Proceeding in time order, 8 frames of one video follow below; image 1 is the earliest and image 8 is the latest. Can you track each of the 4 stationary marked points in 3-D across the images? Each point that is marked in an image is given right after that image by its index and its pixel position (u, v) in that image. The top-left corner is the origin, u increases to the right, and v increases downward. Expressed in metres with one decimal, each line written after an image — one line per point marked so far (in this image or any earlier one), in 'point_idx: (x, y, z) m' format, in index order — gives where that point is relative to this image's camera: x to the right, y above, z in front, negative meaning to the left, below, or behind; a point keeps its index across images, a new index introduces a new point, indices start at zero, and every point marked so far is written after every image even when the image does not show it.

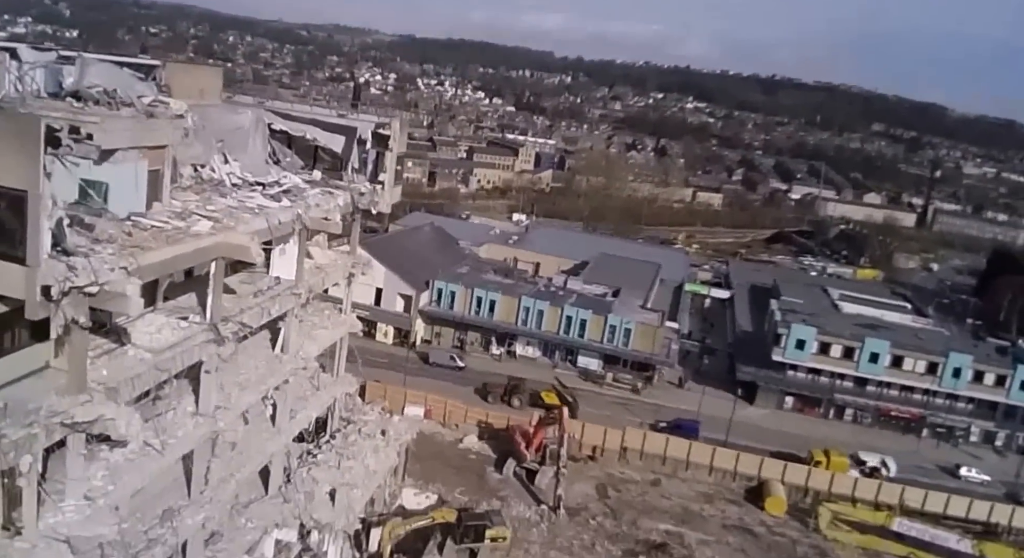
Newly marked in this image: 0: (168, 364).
0: (-7.4, -1.8, +18.2) m
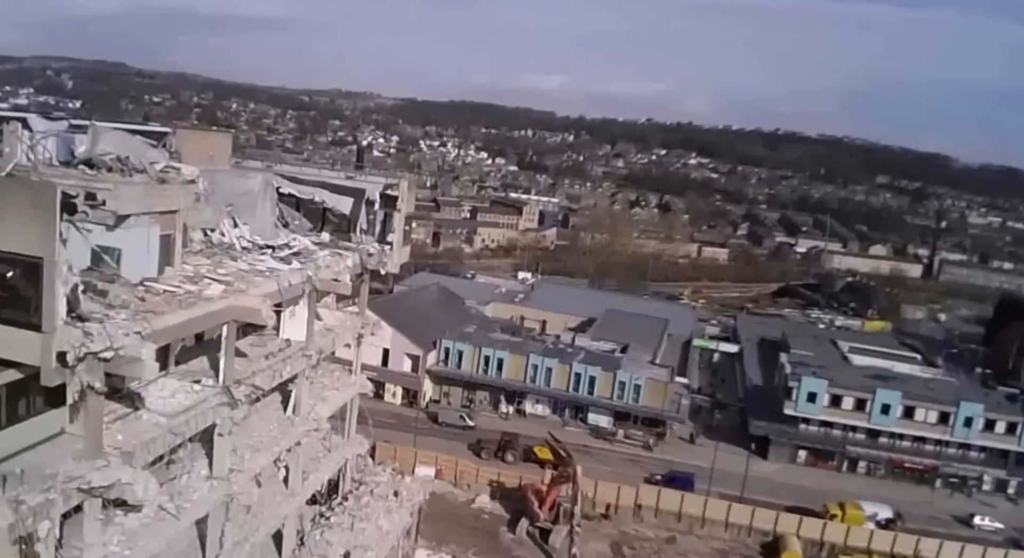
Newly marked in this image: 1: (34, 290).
0: (-7.1, -3.2, +18.4) m
1: (-8.3, -0.2, +14.9) m
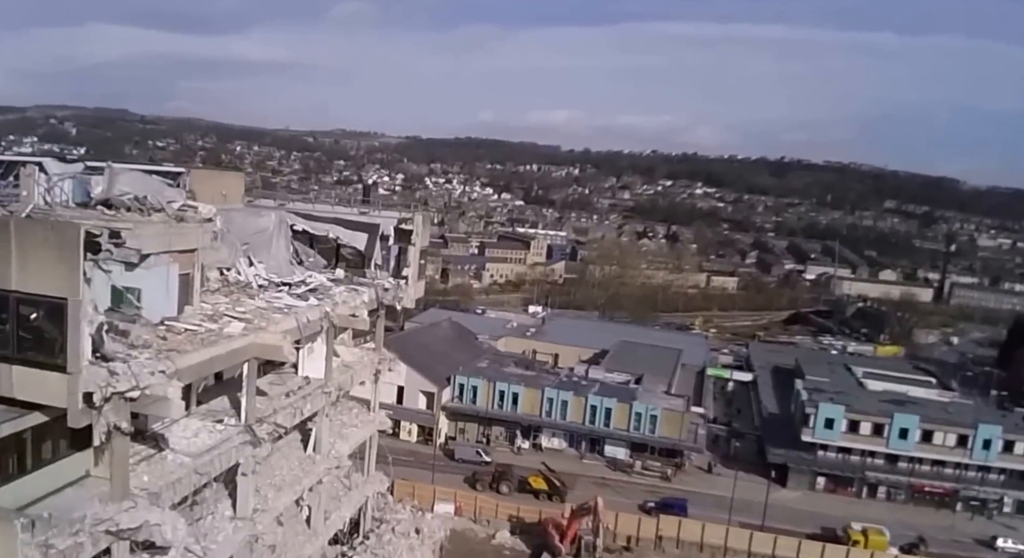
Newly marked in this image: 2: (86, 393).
0: (-6.6, -4.1, +18.3) m
1: (-7.9, -1.0, +15.0) m
2: (-7.4, -2.0, +15.2) m
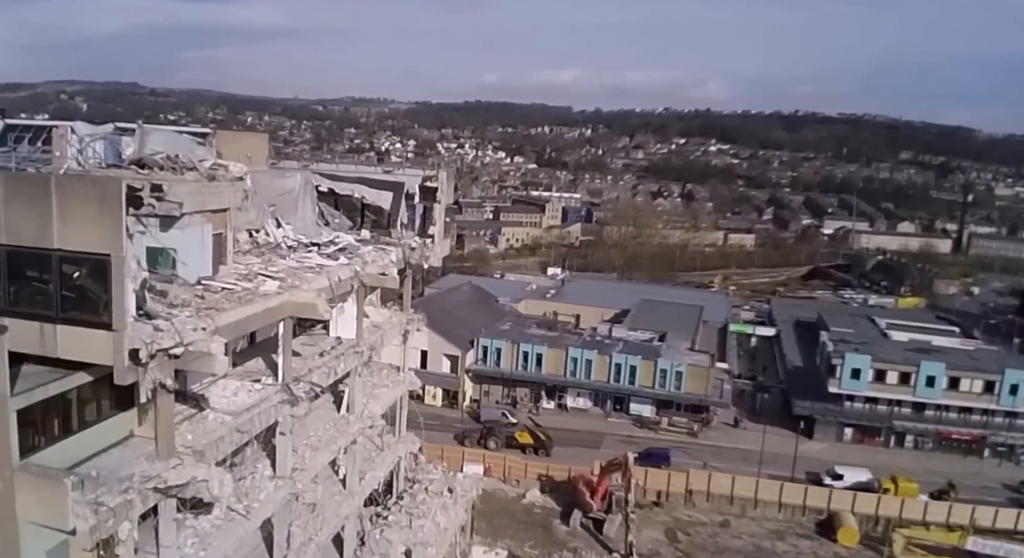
0: (-5.7, -3.2, +18.4) m
1: (-7.1, -0.2, +15.0) m
2: (-6.7, -1.3, +15.2) m
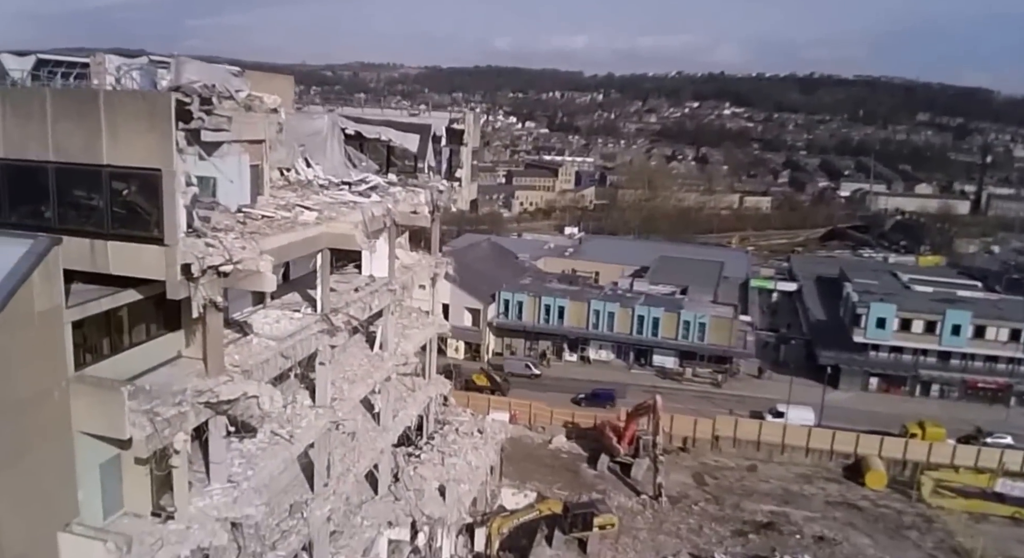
0: (-4.8, -1.5, +18.4) m
1: (-6.2, +1.3, +14.9) m
2: (-5.8, +0.3, +15.2) m
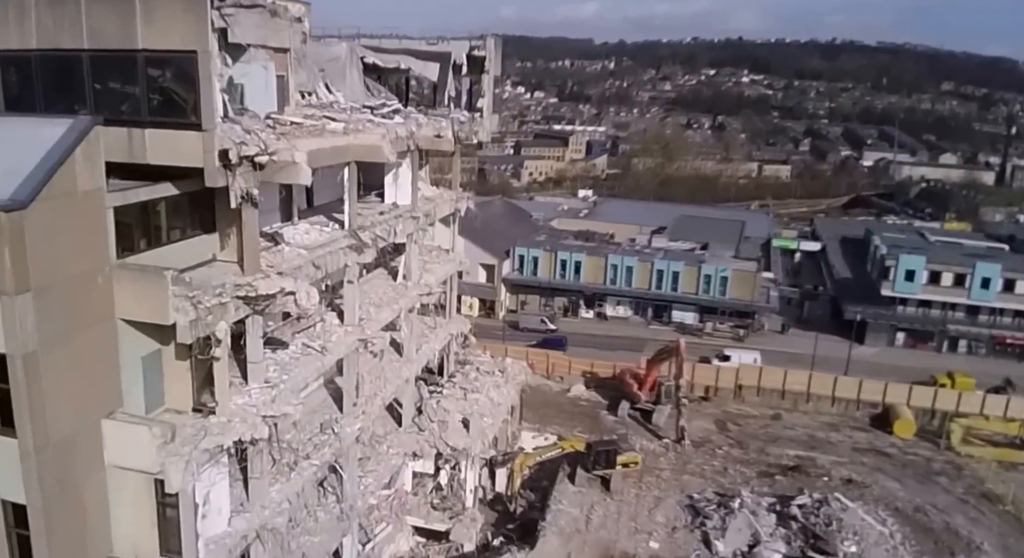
0: (-4.1, +0.5, +18.0) m
1: (-5.6, +3.3, +14.6) m
2: (-5.1, +2.3, +14.8) m
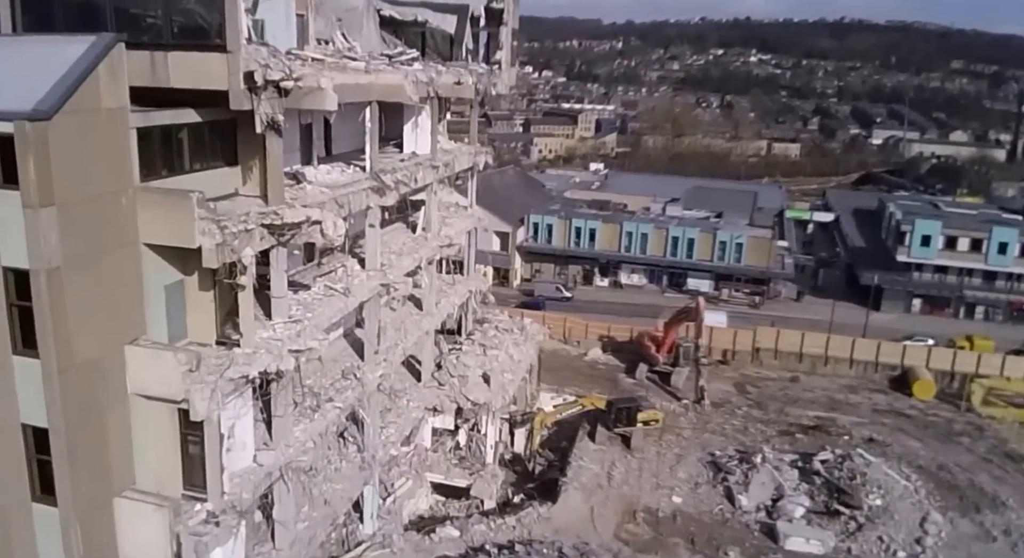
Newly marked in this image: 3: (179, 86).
0: (-3.6, +1.7, +17.7) m
1: (-5.0, +4.6, +14.2) m
2: (-4.5, +3.5, +14.4) m
3: (-5.8, +3.4, +14.7) m
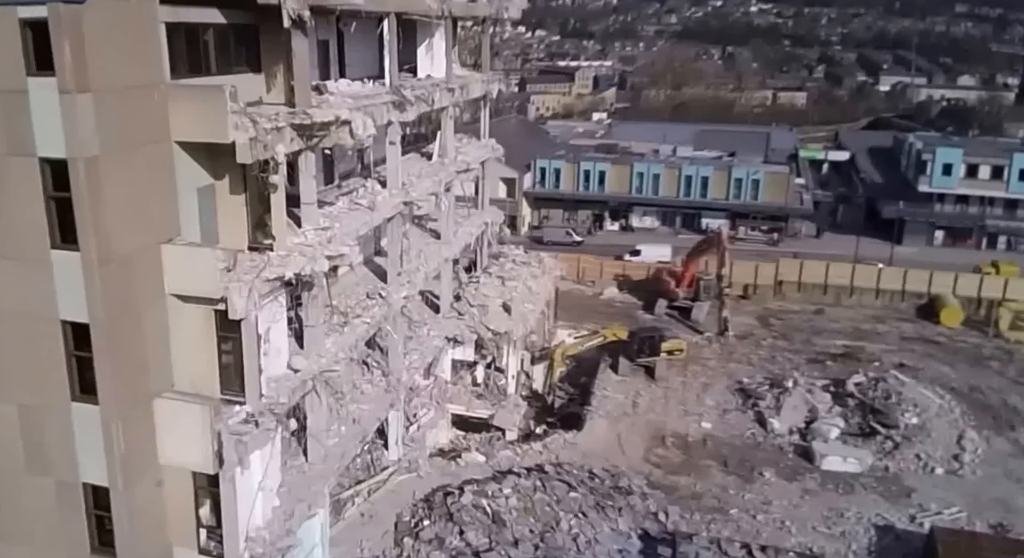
0: (-3.0, +3.5, +16.9) m
1: (-4.5, +6.2, +13.3) m
2: (-4.0, +5.2, +13.6) m
3: (-5.2, +5.0, +13.8) m
